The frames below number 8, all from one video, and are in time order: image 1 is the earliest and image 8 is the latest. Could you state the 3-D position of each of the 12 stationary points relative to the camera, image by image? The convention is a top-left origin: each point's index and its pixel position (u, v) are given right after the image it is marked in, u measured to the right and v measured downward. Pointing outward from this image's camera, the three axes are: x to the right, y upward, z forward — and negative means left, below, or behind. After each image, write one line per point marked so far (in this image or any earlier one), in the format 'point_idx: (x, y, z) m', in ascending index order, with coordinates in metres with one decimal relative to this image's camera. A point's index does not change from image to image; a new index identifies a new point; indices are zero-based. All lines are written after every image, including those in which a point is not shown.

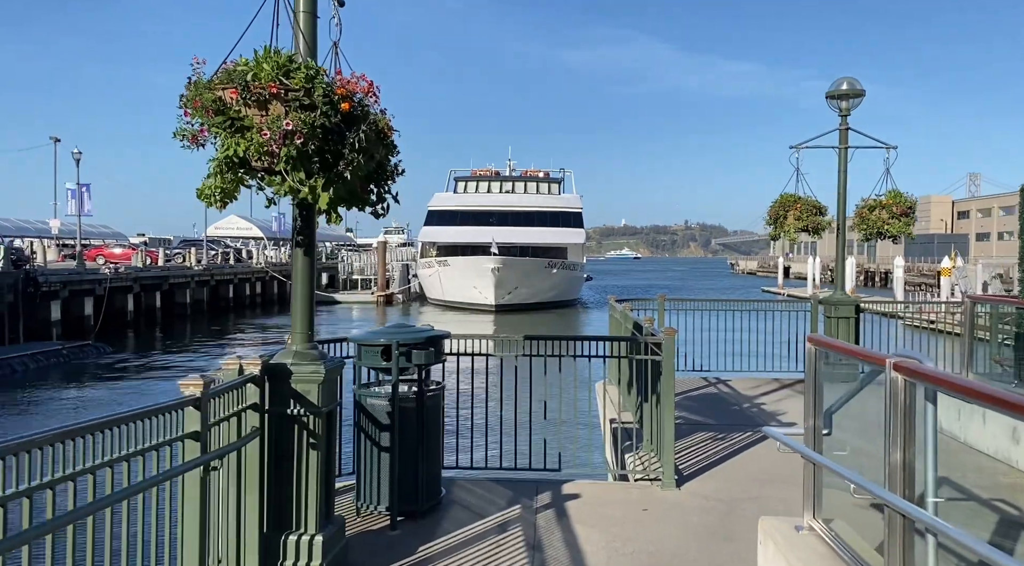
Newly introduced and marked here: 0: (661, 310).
0: (+2.2, -0.4, +13.1) m
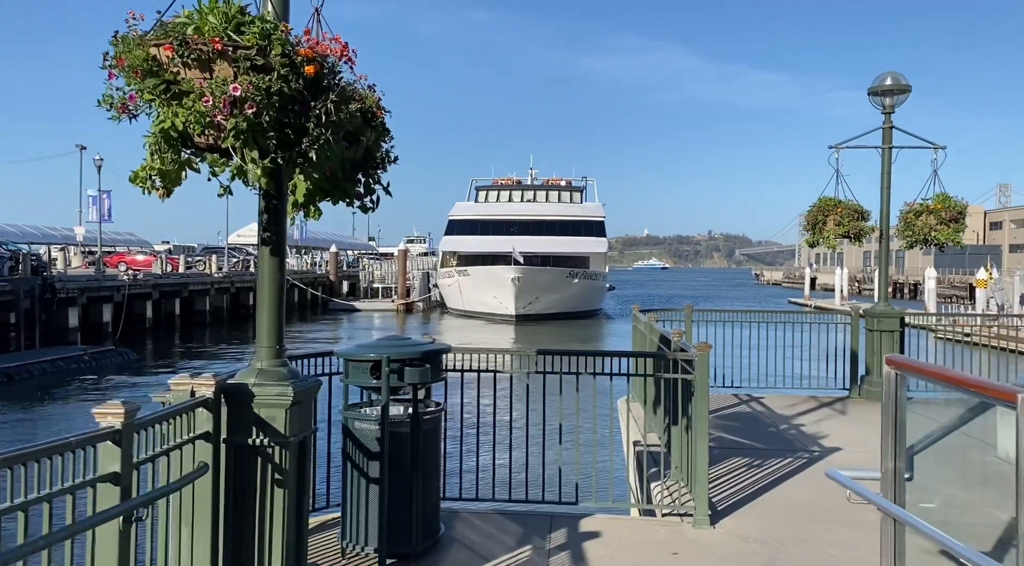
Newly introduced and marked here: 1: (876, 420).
0: (+2.4, -0.5, +12.2) m
1: (+4.3, -1.6, +10.7) m
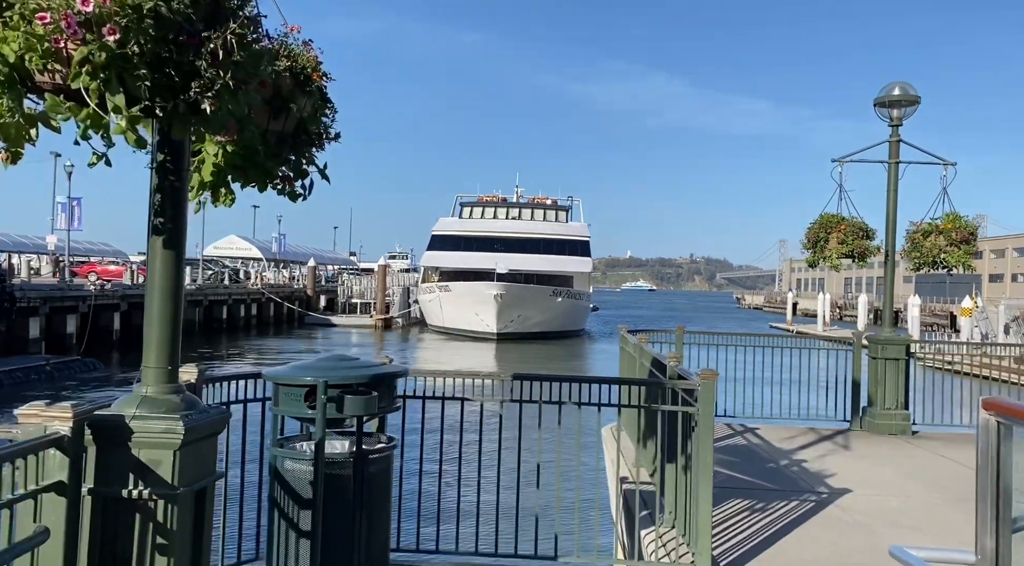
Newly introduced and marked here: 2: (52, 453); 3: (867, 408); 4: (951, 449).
0: (+2.1, -0.8, +11.3) m
1: (+4.0, -1.9, +9.8) m
2: (-1.5, -0.5, +2.9) m
3: (+4.7, -1.7, +12.0) m
4: (+5.3, -2.0, +10.9) m
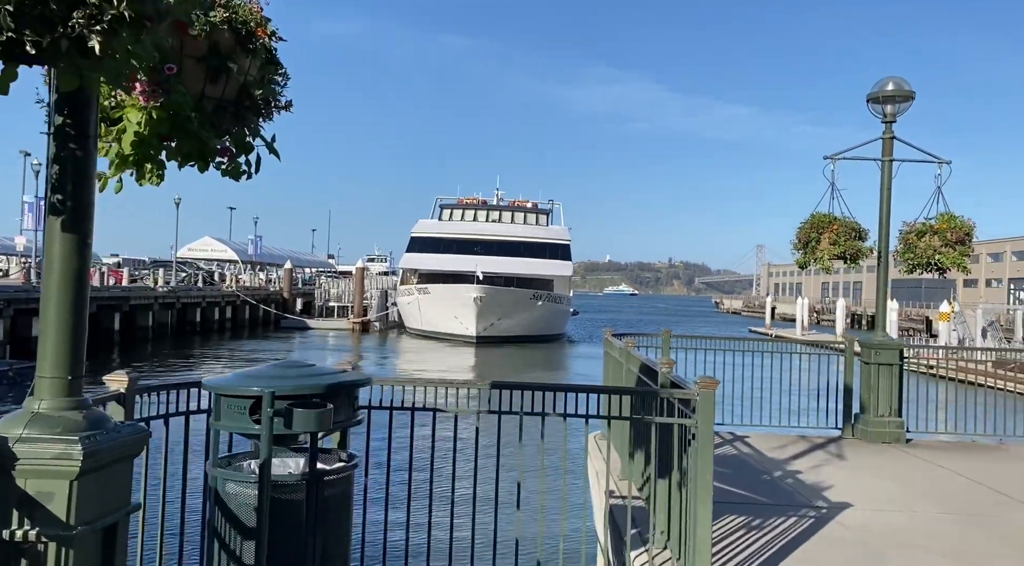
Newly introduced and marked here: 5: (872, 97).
0: (+1.9, -0.8, +10.8) m
1: (+3.8, -1.9, +9.3) m
2: (-1.5, -0.5, +2.3) m
3: (+4.5, -1.7, +11.5) m
4: (+5.1, -2.0, +10.5) m
5: (+4.5, +2.3, +11.2) m
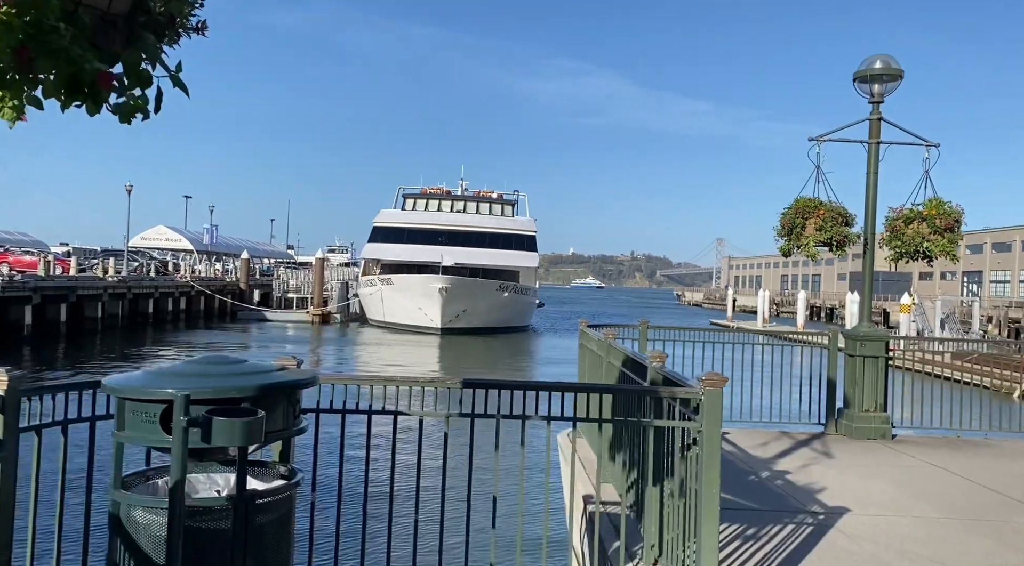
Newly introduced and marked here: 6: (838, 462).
0: (+1.5, -0.6, +10.2) m
1: (+3.5, -1.8, +8.8) m
2: (-1.6, -0.4, +1.6) m
3: (+4.1, -1.6, +11.0) m
4: (+4.7, -1.9, +10.0) m
5: (+4.1, +2.5, +10.7) m
6: (+3.2, -1.8, +8.9) m
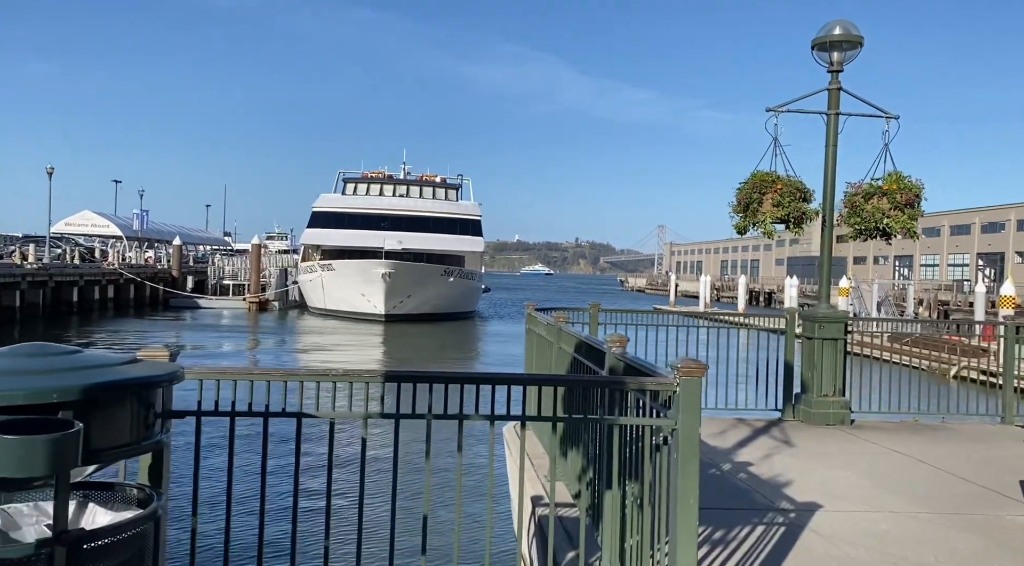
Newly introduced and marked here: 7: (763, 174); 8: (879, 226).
0: (+0.9, -0.4, +9.5) m
1: (+3.0, -1.6, +8.2) m
2: (-1.6, -0.4, +0.7) m
3: (+3.4, -1.3, +10.5) m
4: (+4.1, -1.7, +9.6) m
5: (+3.4, +2.7, +10.1) m
6: (+2.7, -1.6, +8.4) m
7: (+2.8, +1.2, +10.0) m
8: (+4.2, +0.7, +10.3) m
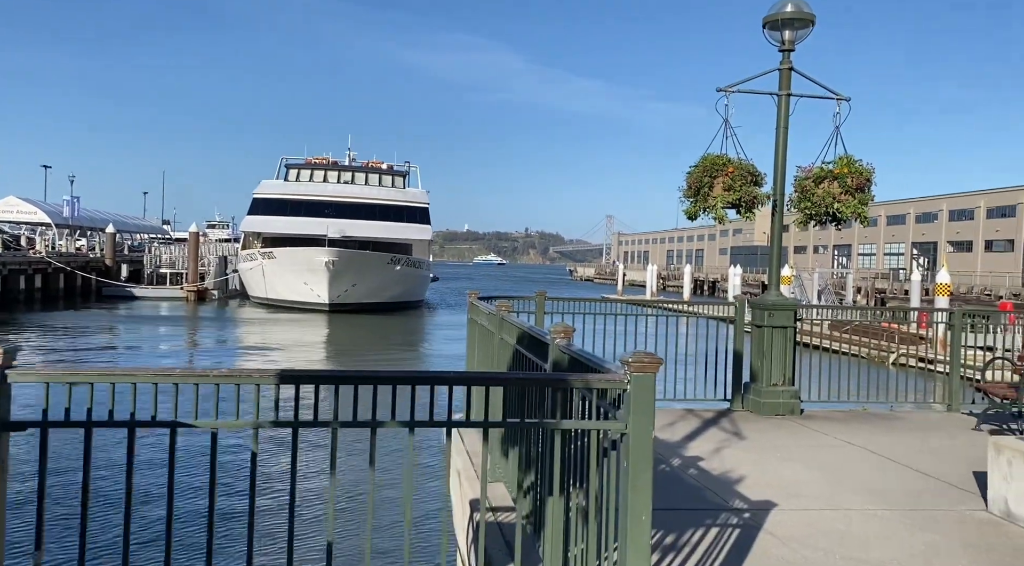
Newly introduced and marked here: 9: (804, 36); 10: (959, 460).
0: (+0.3, -0.3, +9.1) m
1: (+2.4, -1.5, +7.9) m
2: (-1.7, -0.4, +0.1) m
3: (+2.7, -1.2, +10.2) m
4: (+3.5, -1.5, +9.3) m
5: (+2.8, +2.9, +9.8) m
6: (+2.1, -1.4, +8.1) m
7: (+2.2, +1.3, +9.6) m
8: (+3.6, +0.8, +10.1) m
9: (+3.1, +2.7, +9.7) m
10: (+3.9, -1.5, +7.8) m
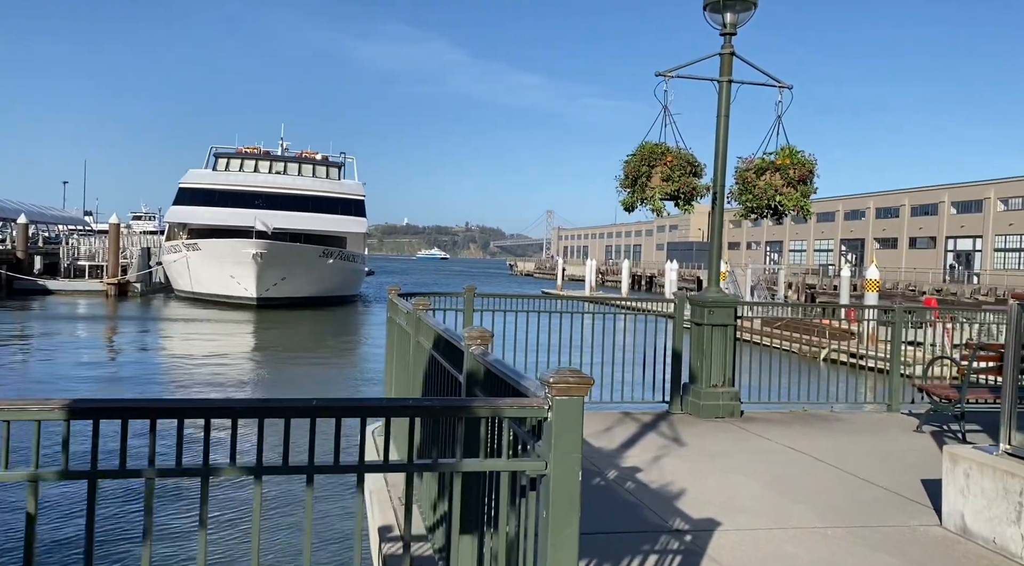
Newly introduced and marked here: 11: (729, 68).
0: (-0.4, -0.2, +8.4) m
1: (+1.8, -1.4, +7.5) m
2: (-1.8, -0.4, -0.6) m
3: (+1.9, -1.1, +9.8) m
4: (+2.8, -1.5, +8.9) m
5: (+2.0, +2.9, +9.3) m
6: (+1.5, -1.4, +7.6) m
7: (+1.4, +1.4, +9.1) m
8: (+2.8, +0.8, +9.7) m
9: (+2.4, +2.7, +9.2) m
10: (+3.2, -1.5, +7.4) m
11: (+2.2, +2.2, +9.3) m
